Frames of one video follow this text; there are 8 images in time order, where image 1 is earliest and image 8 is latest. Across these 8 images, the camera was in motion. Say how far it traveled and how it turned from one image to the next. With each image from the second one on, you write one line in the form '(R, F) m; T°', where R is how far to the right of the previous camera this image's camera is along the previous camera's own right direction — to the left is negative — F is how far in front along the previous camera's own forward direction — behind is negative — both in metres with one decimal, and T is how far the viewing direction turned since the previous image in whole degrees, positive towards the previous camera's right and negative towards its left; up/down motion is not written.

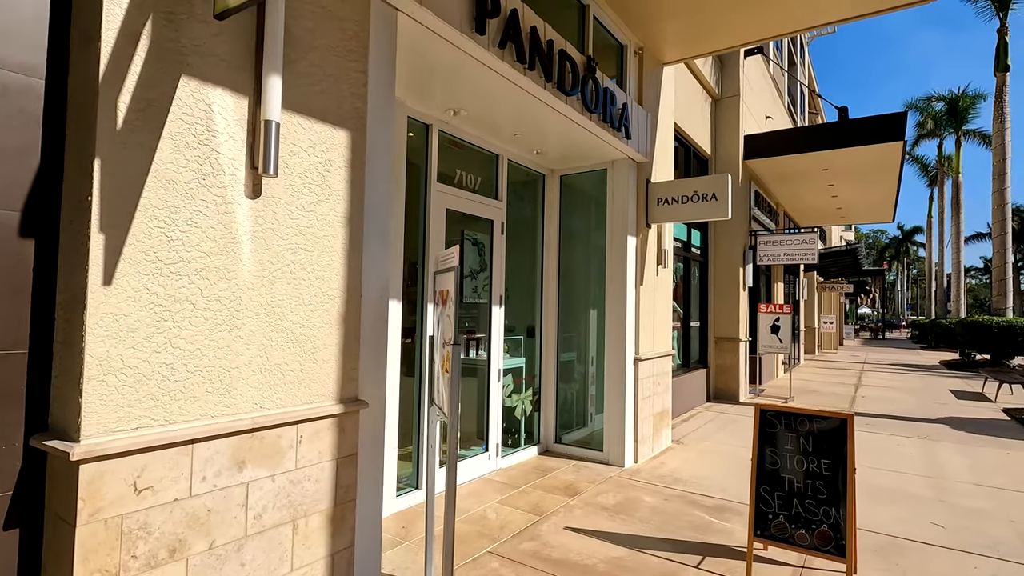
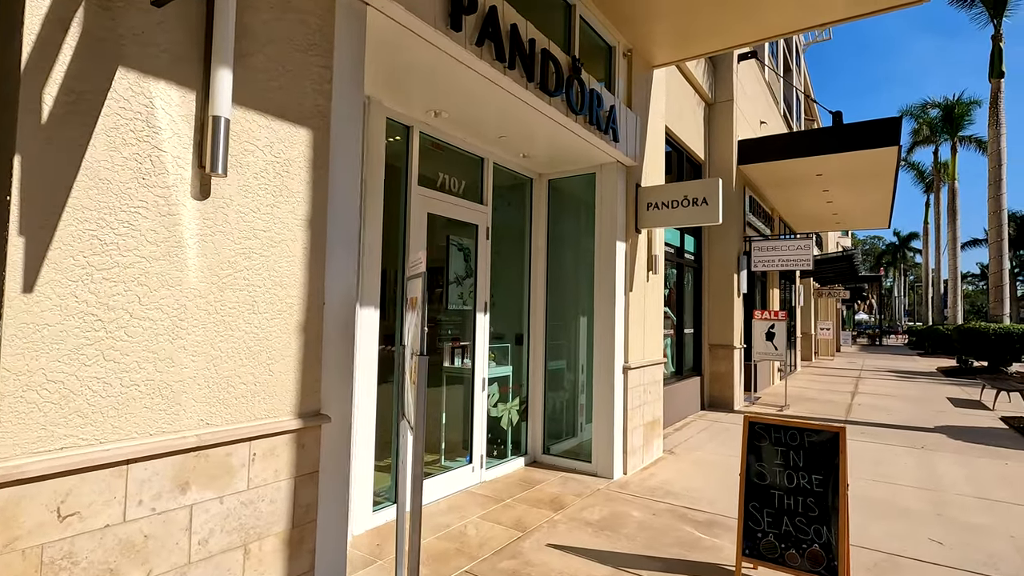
(+0.1, +0.1) m; 0°
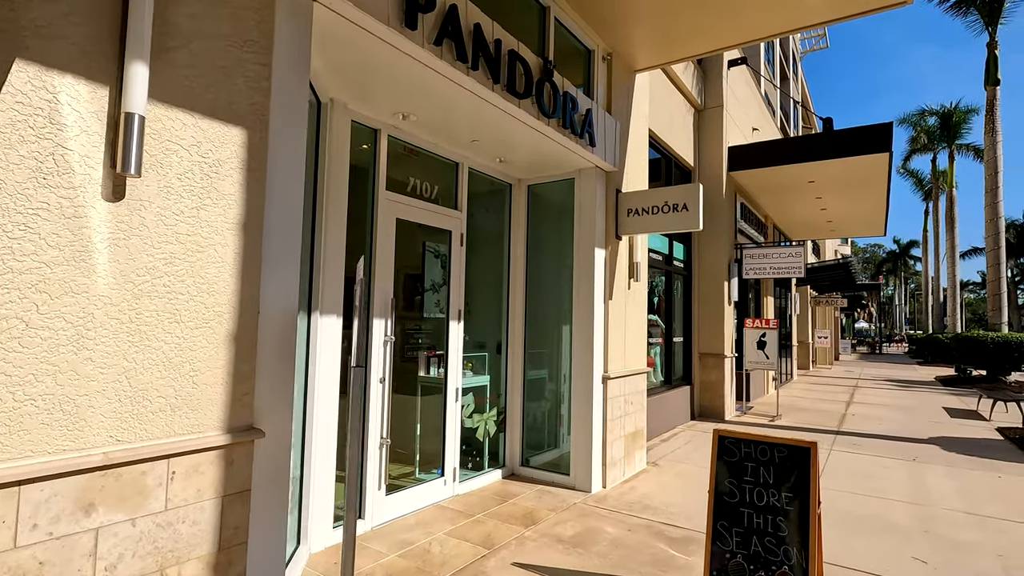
(+0.2, +0.1) m; 0°
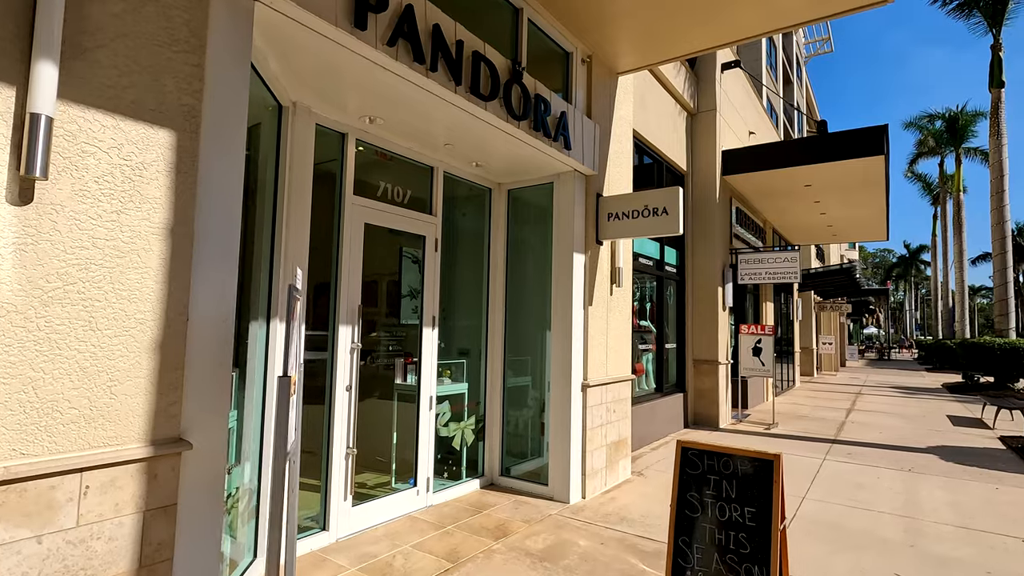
(+0.3, +0.1) m; -1°
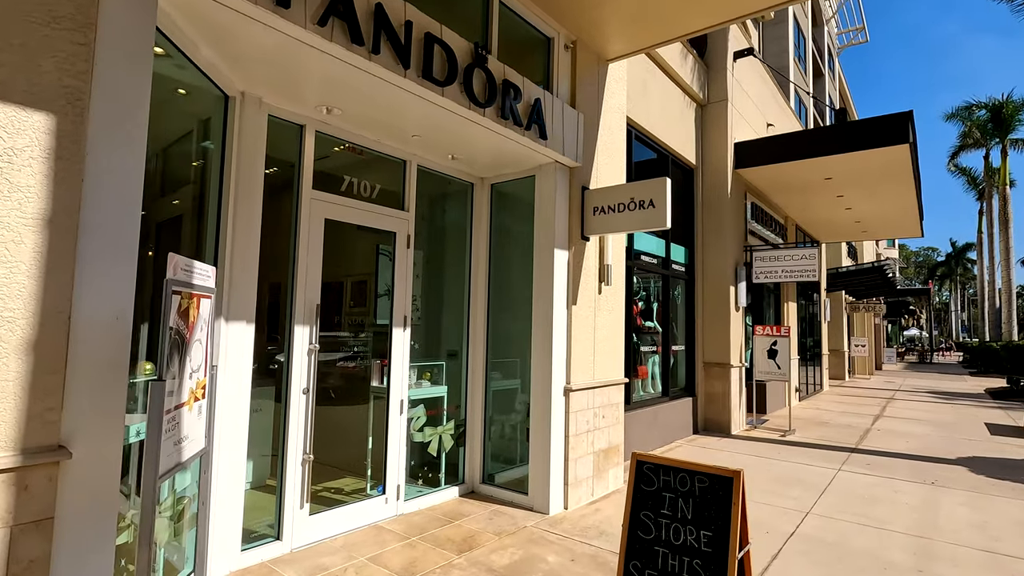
(+0.5, +0.3) m; -3°
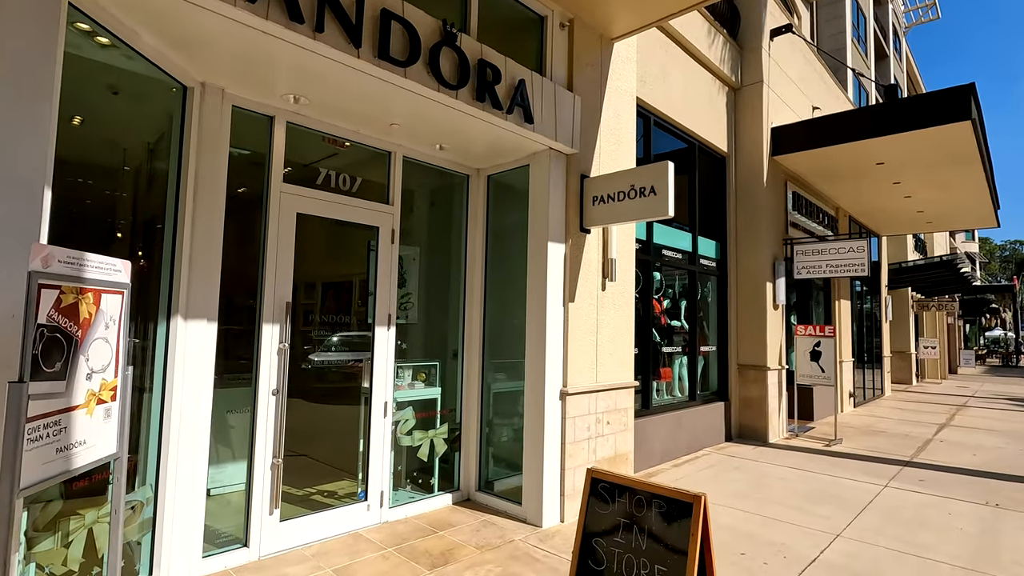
(+0.5, +0.3) m; -6°
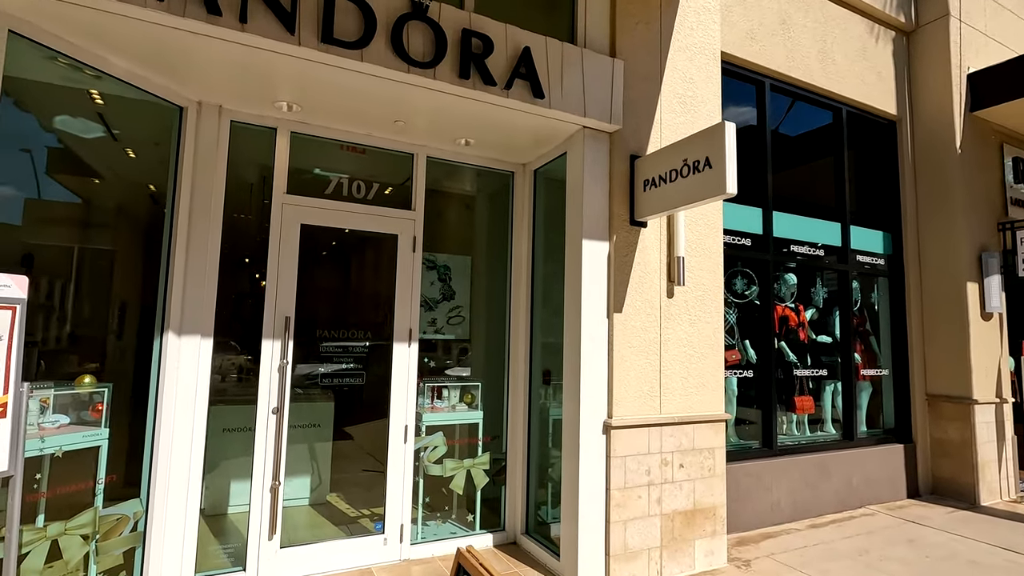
(+1.0, +0.8) m; -19°
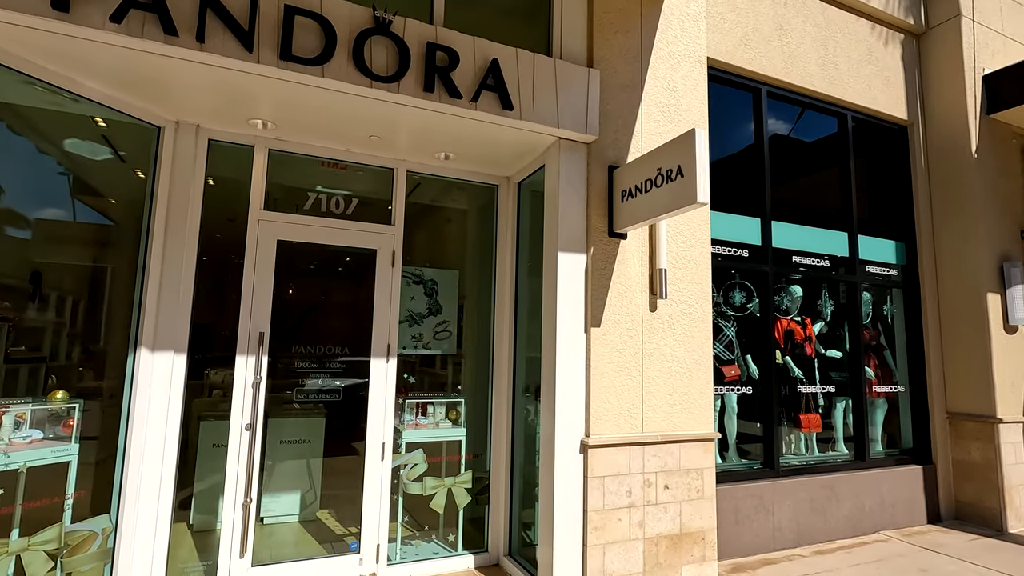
(+0.3, +0.1) m; -3°
